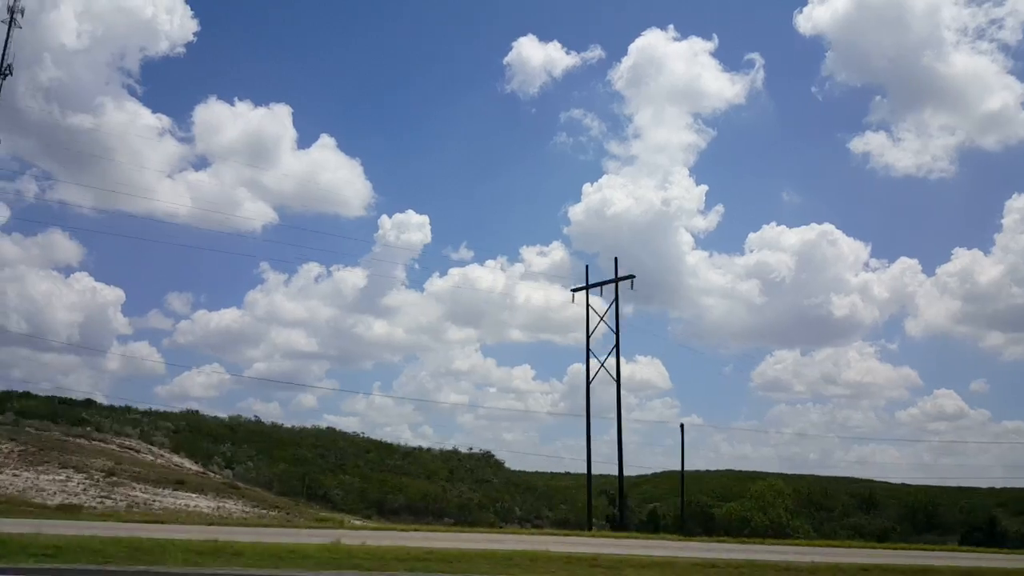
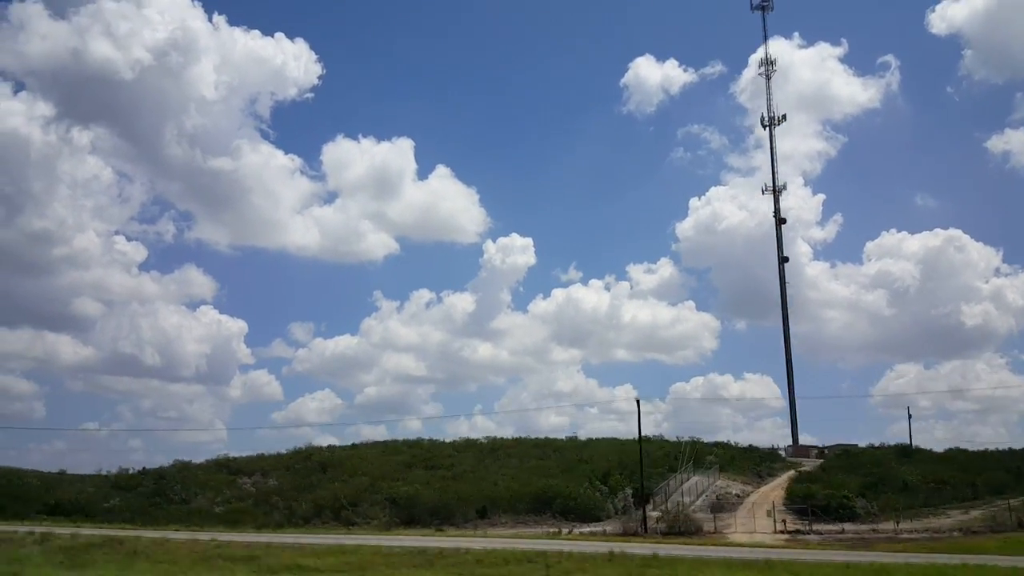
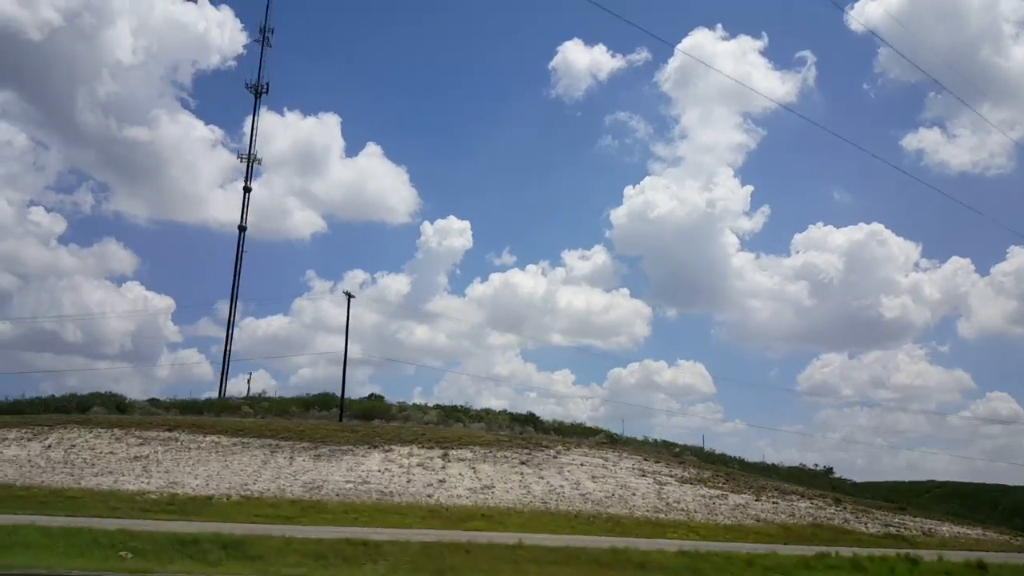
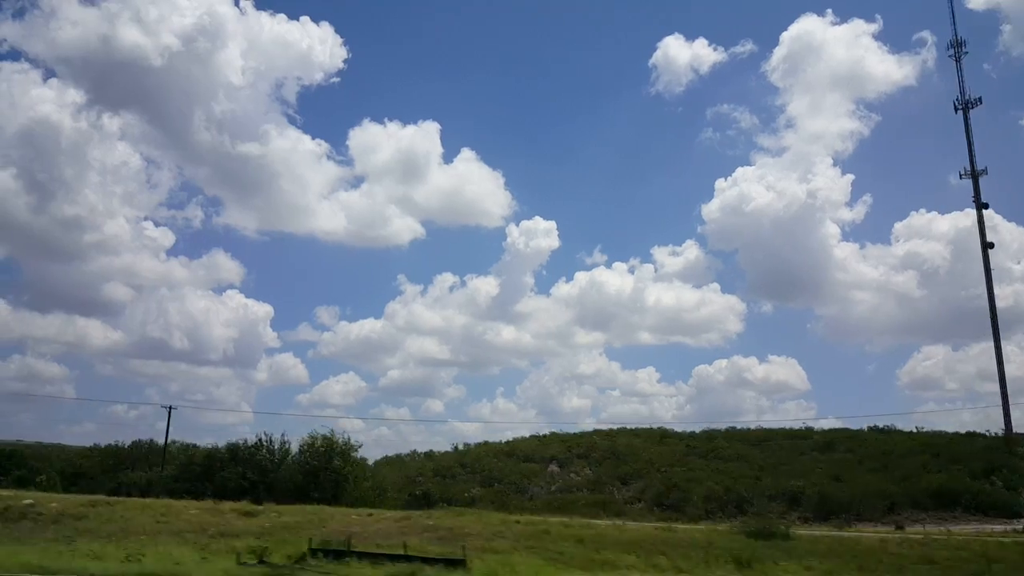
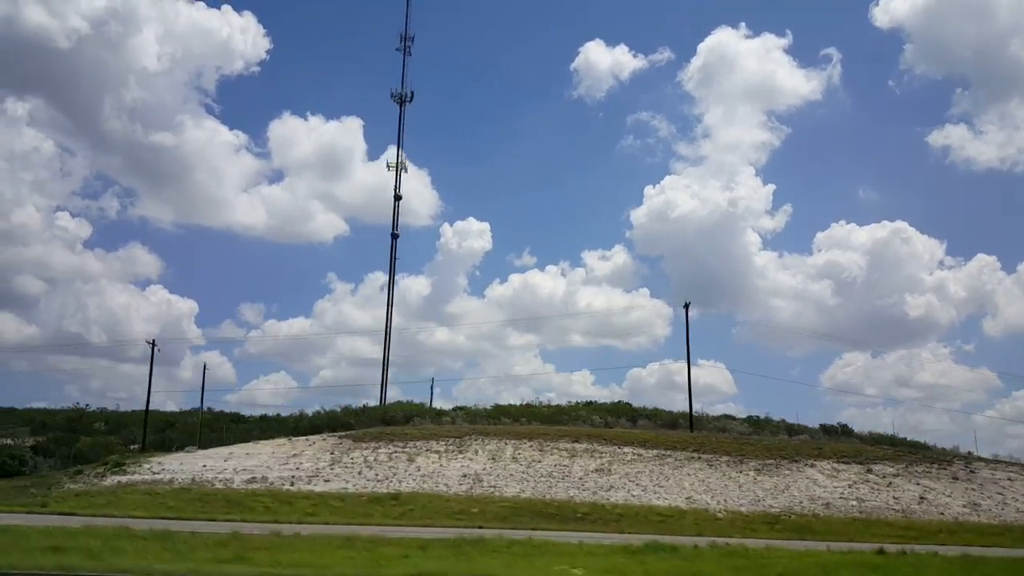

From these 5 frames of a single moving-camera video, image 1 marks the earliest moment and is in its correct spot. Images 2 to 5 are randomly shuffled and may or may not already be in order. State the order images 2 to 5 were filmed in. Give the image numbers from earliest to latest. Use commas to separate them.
3, 5, 2, 4
